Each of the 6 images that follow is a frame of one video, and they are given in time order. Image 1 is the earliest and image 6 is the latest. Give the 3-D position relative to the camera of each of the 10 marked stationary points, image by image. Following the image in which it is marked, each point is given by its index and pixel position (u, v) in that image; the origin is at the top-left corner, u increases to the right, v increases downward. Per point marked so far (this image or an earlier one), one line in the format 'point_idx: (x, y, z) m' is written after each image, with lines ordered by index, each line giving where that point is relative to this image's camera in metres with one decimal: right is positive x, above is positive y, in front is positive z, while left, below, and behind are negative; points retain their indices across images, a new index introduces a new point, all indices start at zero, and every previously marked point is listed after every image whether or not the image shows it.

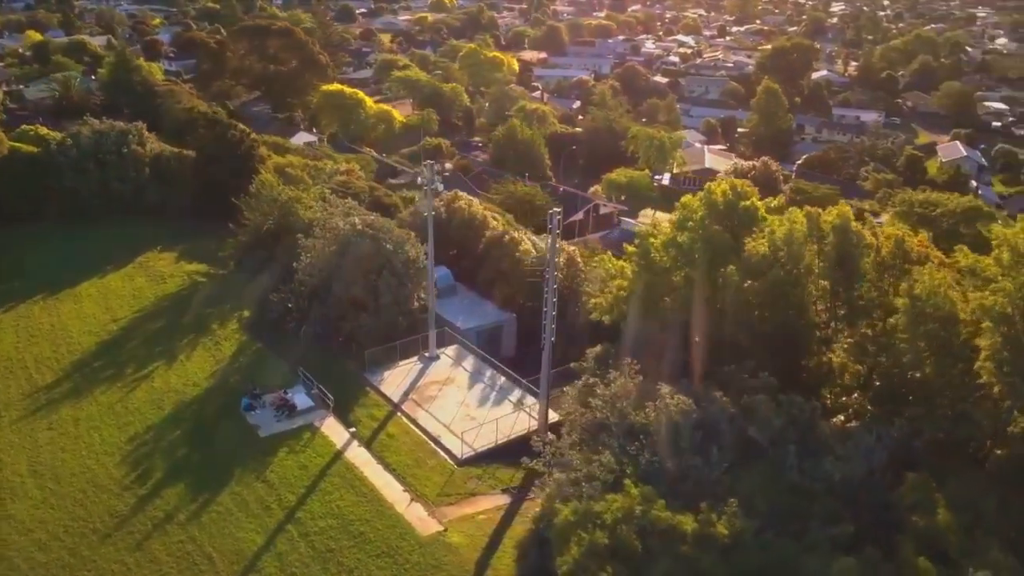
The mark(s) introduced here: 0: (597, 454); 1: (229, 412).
0: (+1.3, -2.5, +12.1) m
1: (-5.7, -2.5, +16.1) m
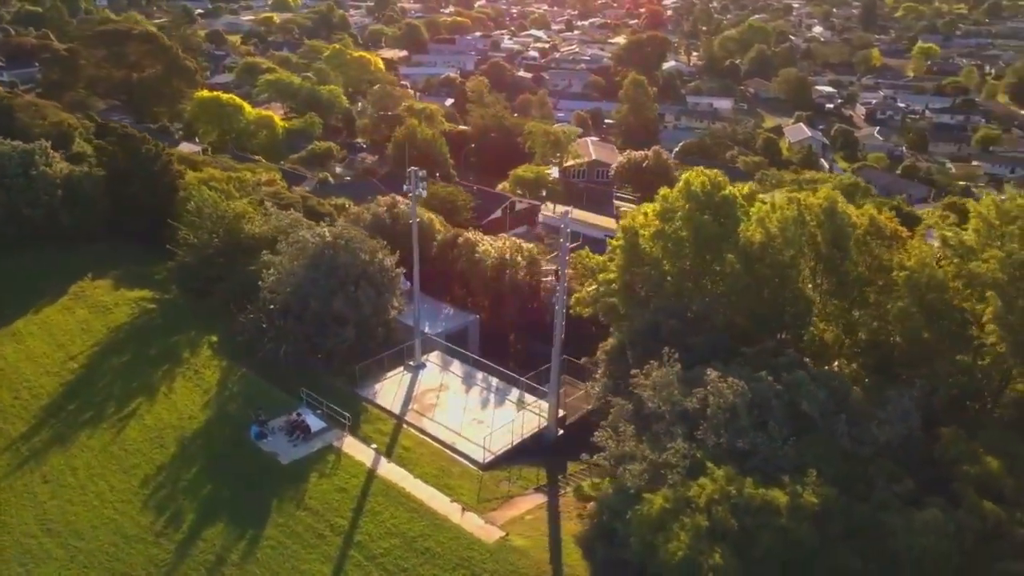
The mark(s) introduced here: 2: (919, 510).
0: (+2.3, -2.4, +12.6) m
1: (-5.2, -2.9, +15.3) m
2: (+5.6, -3.0, +11.0) m
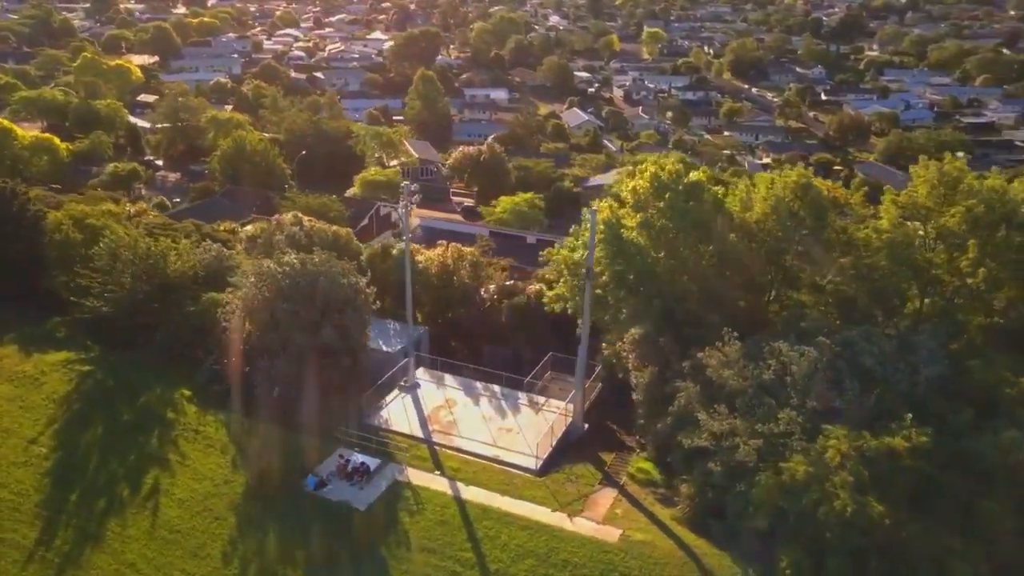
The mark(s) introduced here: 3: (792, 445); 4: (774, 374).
0: (+4.1, -2.2, +13.6) m
1: (-3.7, -3.6, +14.0) m
2: (+7.8, -2.3, +13.0) m
3: (+4.5, -2.5, +12.8) m
4: (+4.6, -1.5, +14.0) m
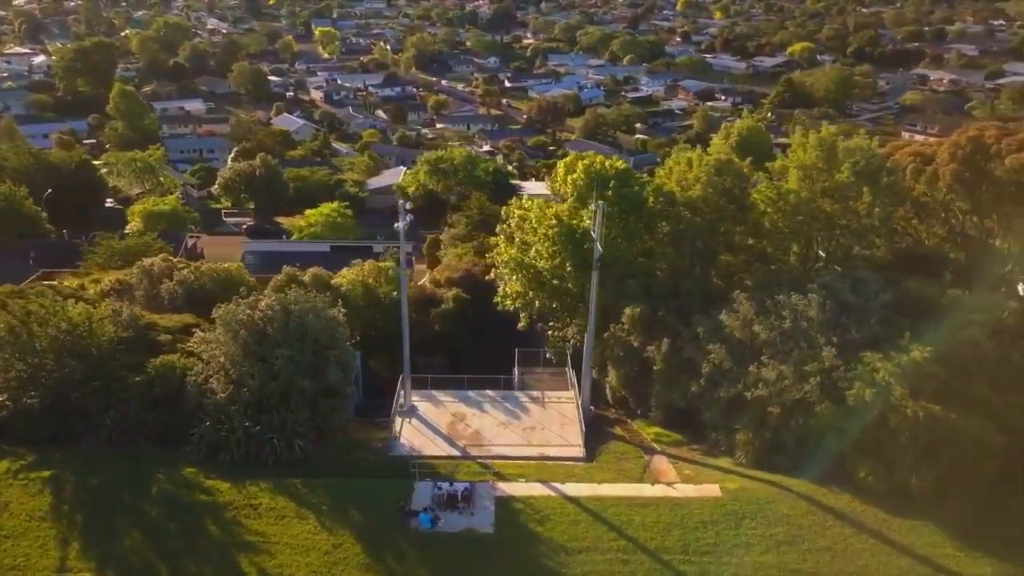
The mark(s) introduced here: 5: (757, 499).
0: (+5.6, -1.4, +15.8) m
1: (-1.5, -4.2, +13.3) m
2: (+9.2, -0.9, +16.7) m
3: (+6.2, -1.7, +15.2) m
4: (+5.7, -0.7, +16.4) m
5: (+4.4, -3.8, +14.5) m
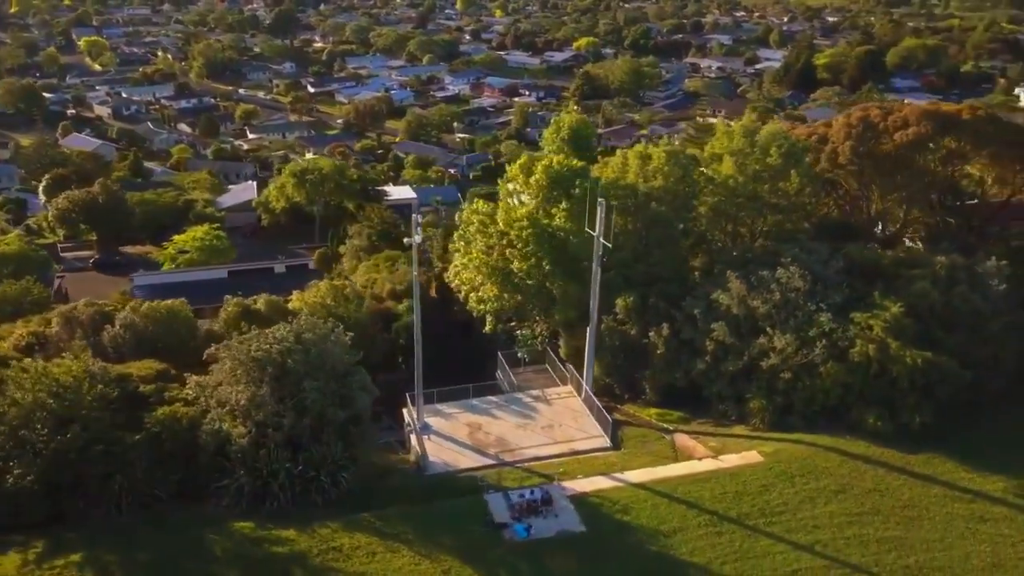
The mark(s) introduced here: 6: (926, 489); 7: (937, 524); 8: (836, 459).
0: (+6.1, -0.9, +17.4) m
1: (+0.2, -4.3, +13.3) m
2: (+9.3, 0.0, +19.1) m
3: (+6.9, -1.0, +17.0) m
4: (+6.0, -0.1, +18.0) m
5: (+5.5, -3.4, +15.8) m
6: (+7.7, -3.7, +14.9) m
7: (+7.4, -4.1, +14.0) m
8: (+6.4, -3.4, +15.8) m
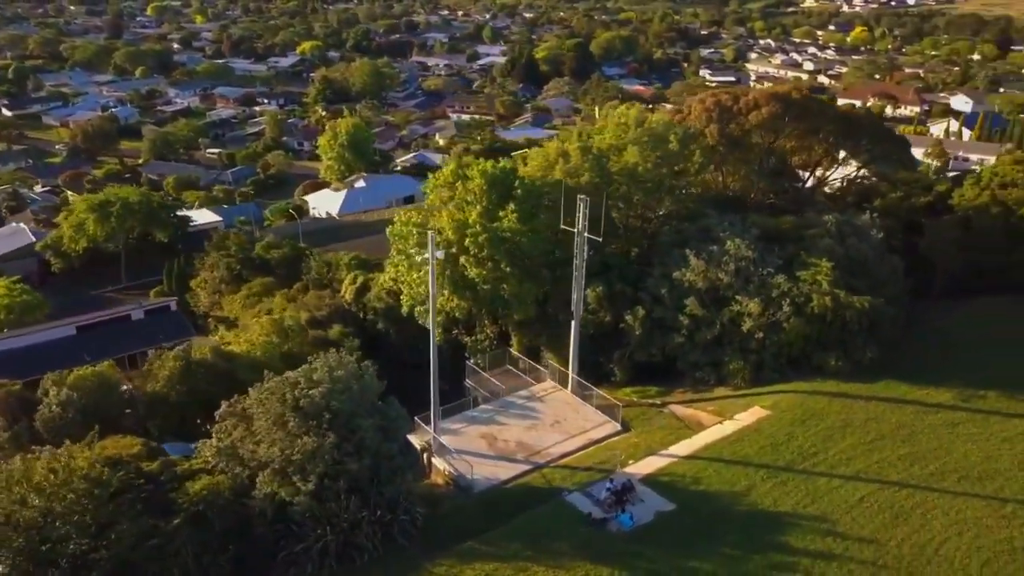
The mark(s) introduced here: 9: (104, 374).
0: (+5.9, -0.1, +19.4) m
1: (+2.1, -4.3, +13.7) m
2: (+8.2, +1.1, +22.0) m
3: (+6.8, -0.2, +19.3) m
4: (+5.5, +0.6, +19.9) m
5: (+6.2, -2.6, +17.8) m
6: (+8.6, -2.7, +17.6) m
7: (+8.7, -3.1, +16.7) m
8: (+7.0, -2.5, +18.0) m
9: (-8.8, -1.9, +17.5) m
